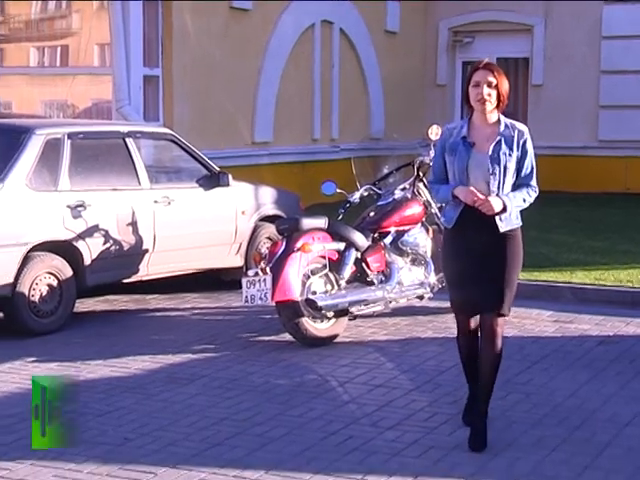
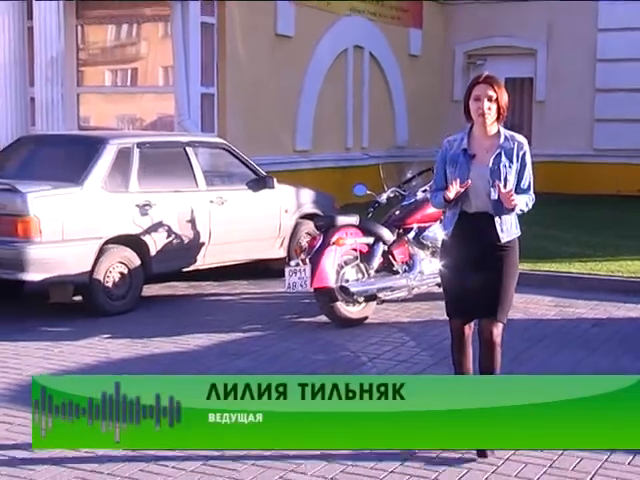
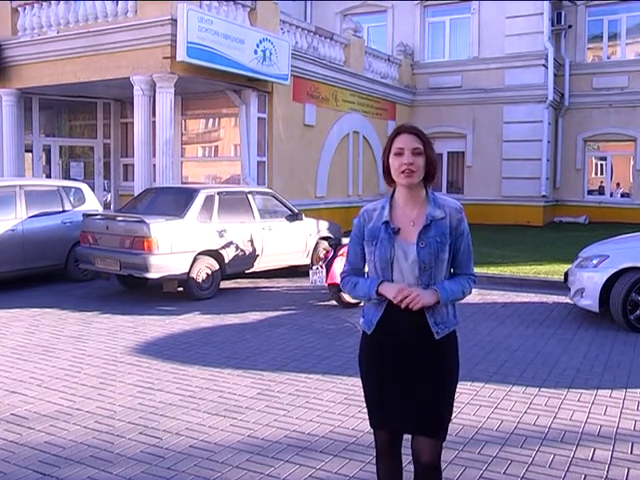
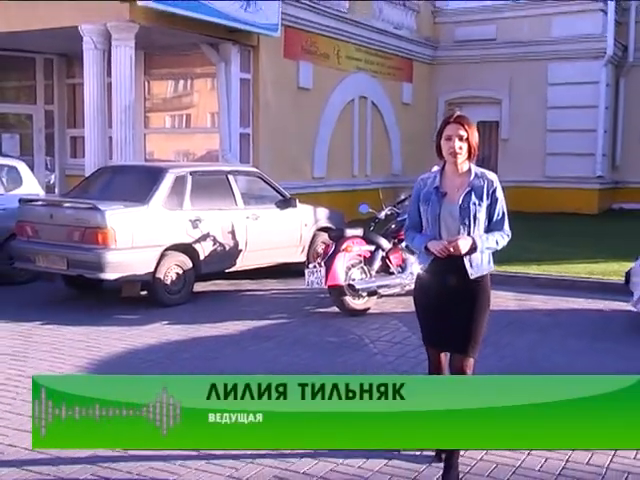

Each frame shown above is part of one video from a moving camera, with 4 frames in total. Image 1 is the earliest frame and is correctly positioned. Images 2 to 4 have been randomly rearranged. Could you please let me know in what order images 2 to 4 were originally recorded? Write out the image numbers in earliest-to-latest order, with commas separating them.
2, 4, 3
